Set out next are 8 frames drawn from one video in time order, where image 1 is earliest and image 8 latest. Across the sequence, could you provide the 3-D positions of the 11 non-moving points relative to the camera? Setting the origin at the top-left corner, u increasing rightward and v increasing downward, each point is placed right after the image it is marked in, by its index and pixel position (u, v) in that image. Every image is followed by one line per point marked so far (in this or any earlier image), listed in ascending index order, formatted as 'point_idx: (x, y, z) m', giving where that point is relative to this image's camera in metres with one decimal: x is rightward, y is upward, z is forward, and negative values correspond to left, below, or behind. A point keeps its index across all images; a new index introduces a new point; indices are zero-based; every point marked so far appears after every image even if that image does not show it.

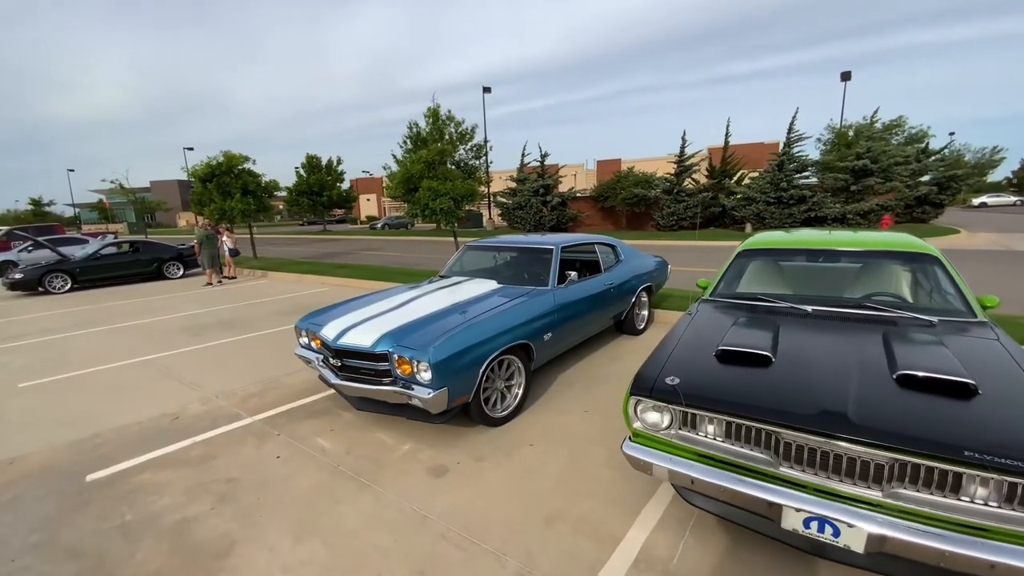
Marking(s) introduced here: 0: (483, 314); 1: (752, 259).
0: (-0.2, -0.2, +3.9) m
1: (+2.4, +0.2, +4.1) m
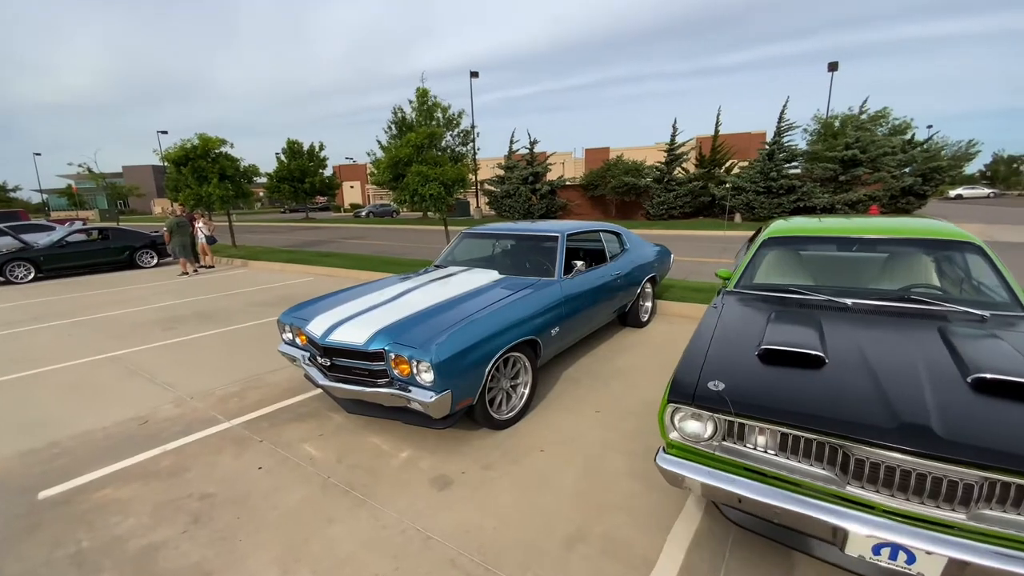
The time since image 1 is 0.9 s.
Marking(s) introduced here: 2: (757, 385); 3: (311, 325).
0: (-0.2, -0.2, +3.6) m
1: (+2.4, +0.3, +3.8) m
2: (+1.3, -0.5, +2.1) m
3: (-1.6, -0.3, +3.6) m
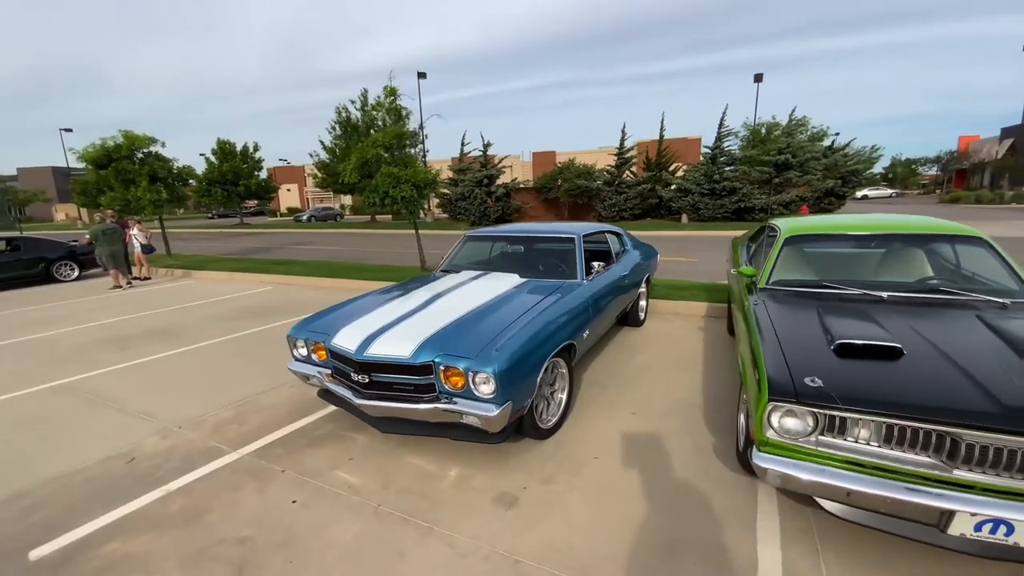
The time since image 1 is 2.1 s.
0: (+0.1, -0.2, +3.4) m
1: (+2.6, +0.4, +4.0) m
2: (+1.7, -0.5, +2.2) m
3: (-1.3, -0.4, +3.3) m
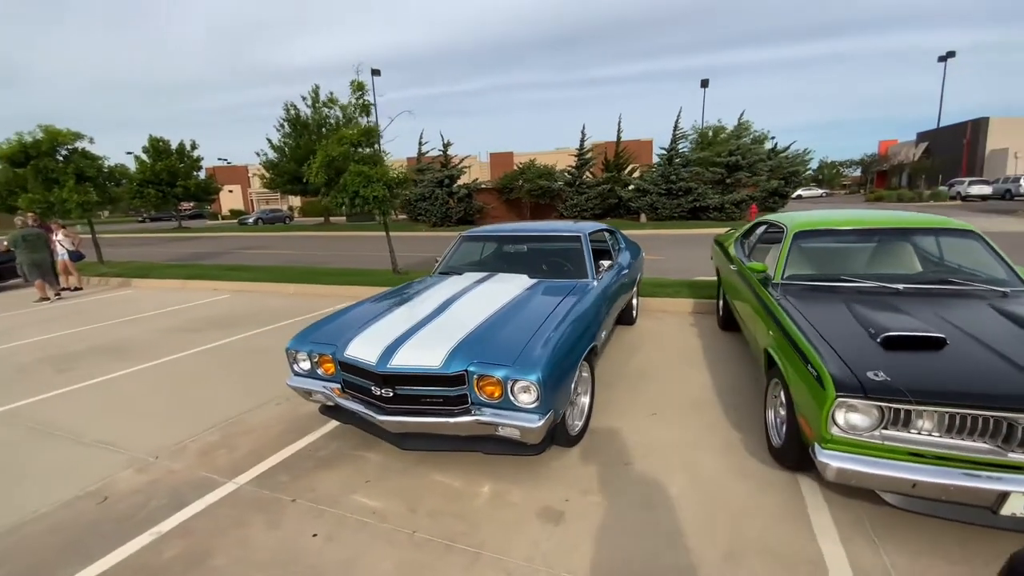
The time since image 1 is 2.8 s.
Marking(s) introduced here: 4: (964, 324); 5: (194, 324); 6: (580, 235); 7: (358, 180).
0: (+0.3, -0.2, +3.3) m
1: (+2.7, +0.4, +4.1) m
2: (+2.0, -0.4, +2.2) m
3: (-1.1, -0.4, +3.0) m
4: (+2.7, -0.2, +2.6) m
5: (-5.1, -0.6, +7.1) m
6: (+0.7, +0.6, +4.7) m
7: (-3.2, +2.2, +9.1) m
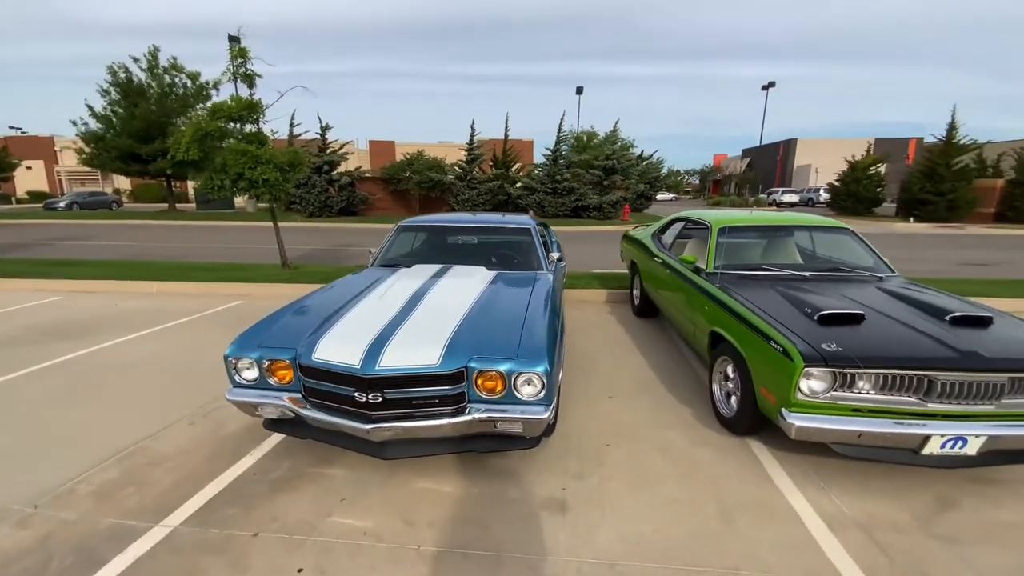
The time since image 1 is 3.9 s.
0: (+0.1, -0.1, +3.3) m
1: (+2.2, +0.5, +4.7) m
2: (+2.1, -0.3, +2.7) m
3: (-1.1, -0.4, +2.6) m
4: (+2.6, -0.1, +3.3) m
5: (-6.2, -0.6, +5.5) m
6: (+0.2, +0.7, +4.7) m
7: (-4.8, +2.3, +7.9) m
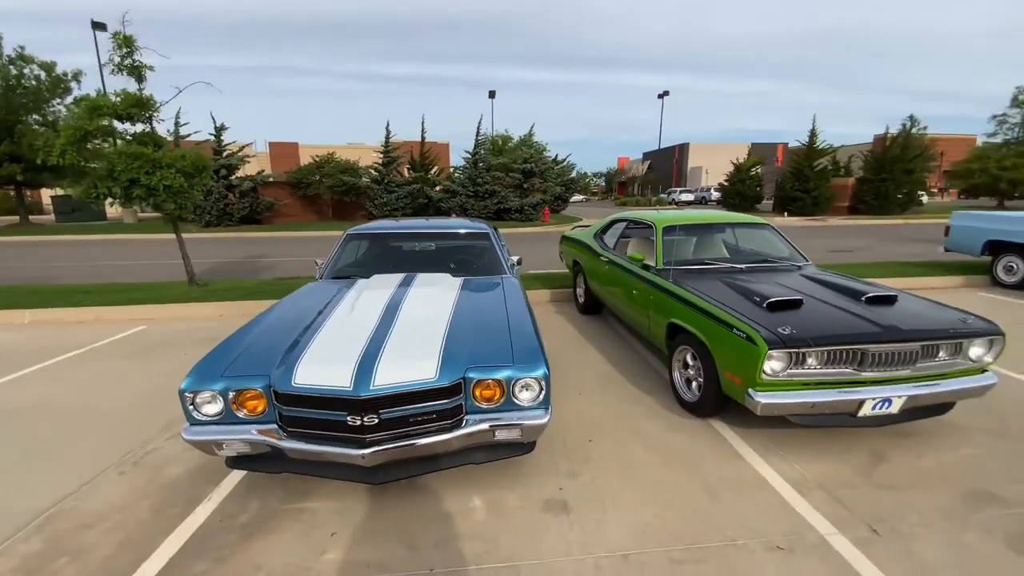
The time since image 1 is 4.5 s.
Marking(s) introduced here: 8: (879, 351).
0: (0.0, -0.2, +3.3) m
1: (+1.7, +0.6, +5.1) m
2: (+2.0, -0.3, +3.1) m
3: (-1.2, -0.5, +2.4) m
4: (+2.4, 0.0, +3.7) m
5: (-6.6, -1.0, +4.3) m
6: (-0.3, +0.6, +4.7) m
7: (-5.9, +1.9, +6.9) m
8: (+2.5, -0.4, +3.0) m
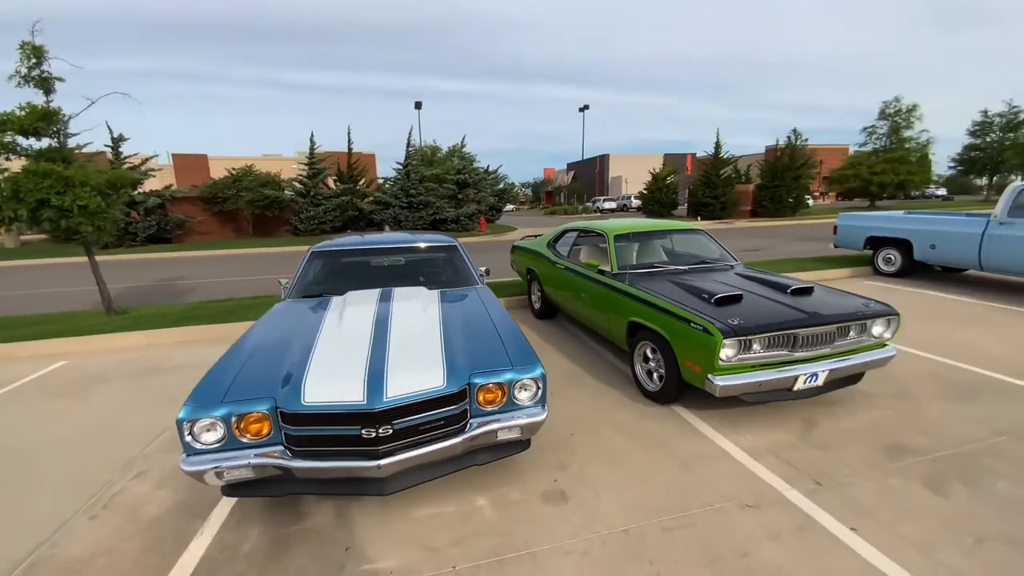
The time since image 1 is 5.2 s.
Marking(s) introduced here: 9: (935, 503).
0: (-0.2, -0.2, +3.4) m
1: (+1.3, +0.6, +5.5) m
2: (+1.9, -0.2, +3.6) m
3: (-1.1, -0.6, +2.4) m
4: (+2.2, 0.0, +4.3) m
5: (-6.8, -1.4, +3.5) m
6: (-0.7, +0.5, +4.8) m
7: (-6.6, +1.5, +6.2) m
8: (+2.4, -0.4, +3.5) m
9: (+2.6, -1.3, +2.7) m
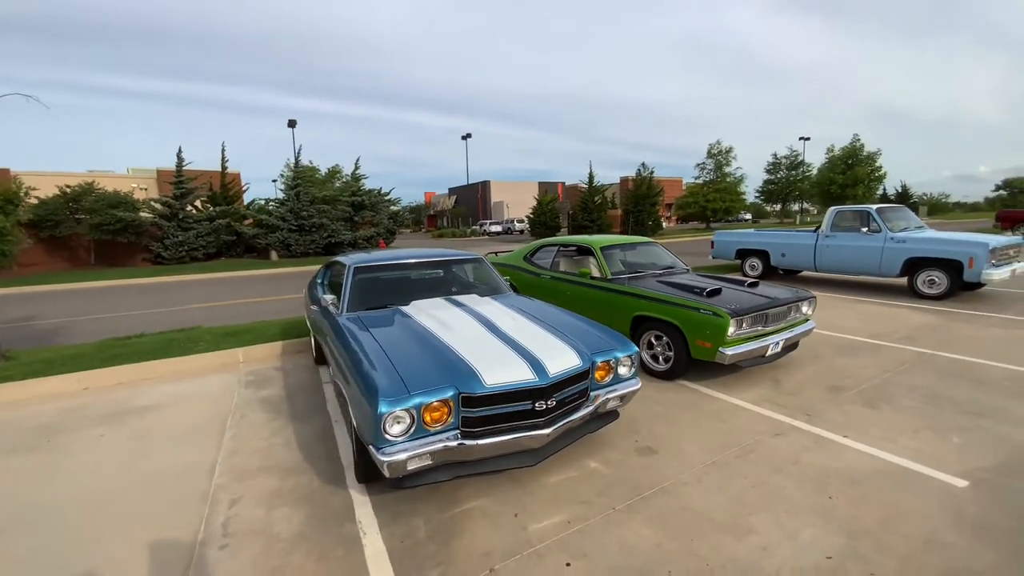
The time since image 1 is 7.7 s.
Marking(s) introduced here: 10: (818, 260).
0: (+0.4, -0.3, +4.0) m
1: (+1.2, +0.5, +6.4) m
2: (+2.3, -0.2, +4.7) m
3: (-0.2, -0.6, +2.7) m
4: (+2.4, +0.1, +5.5) m
5: (-5.9, -1.7, +2.2) m
6: (-0.5, +0.4, +5.2) m
7: (-6.6, +1.0, +4.9) m
8: (+2.8, -0.3, +4.8) m
9: (+3.4, -1.2, +4.1) m
10: (+7.2, +0.7, +10.4) m
